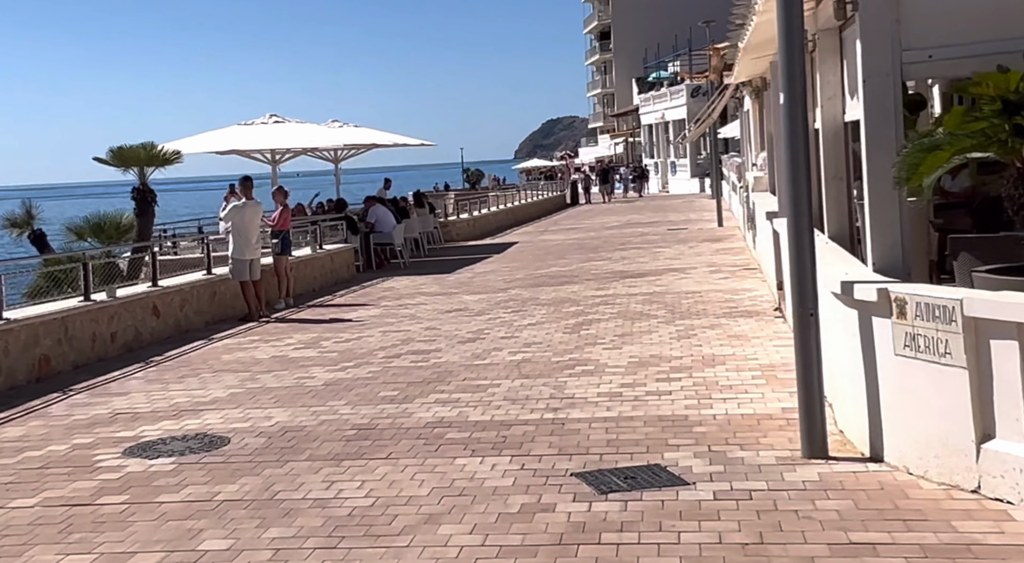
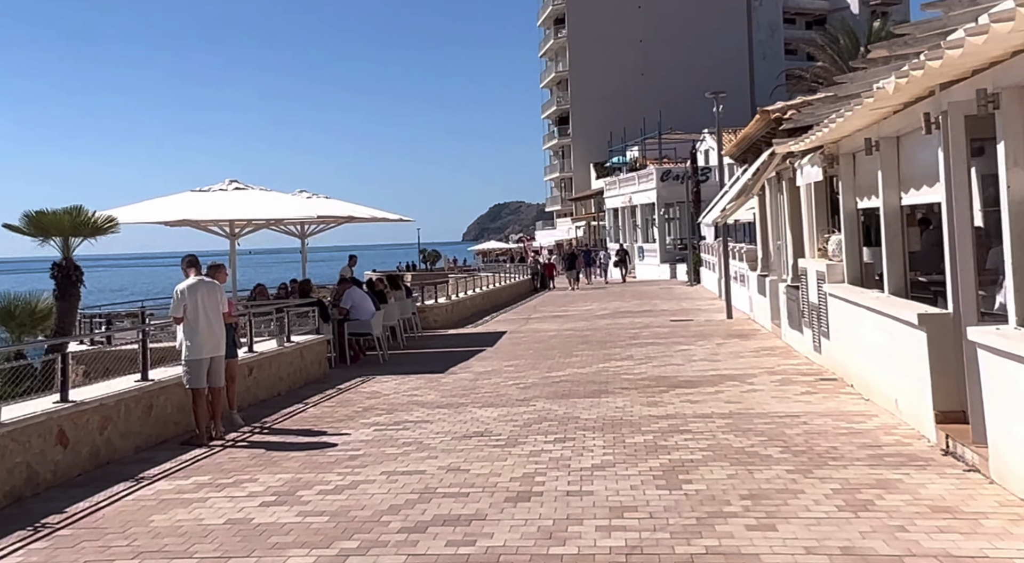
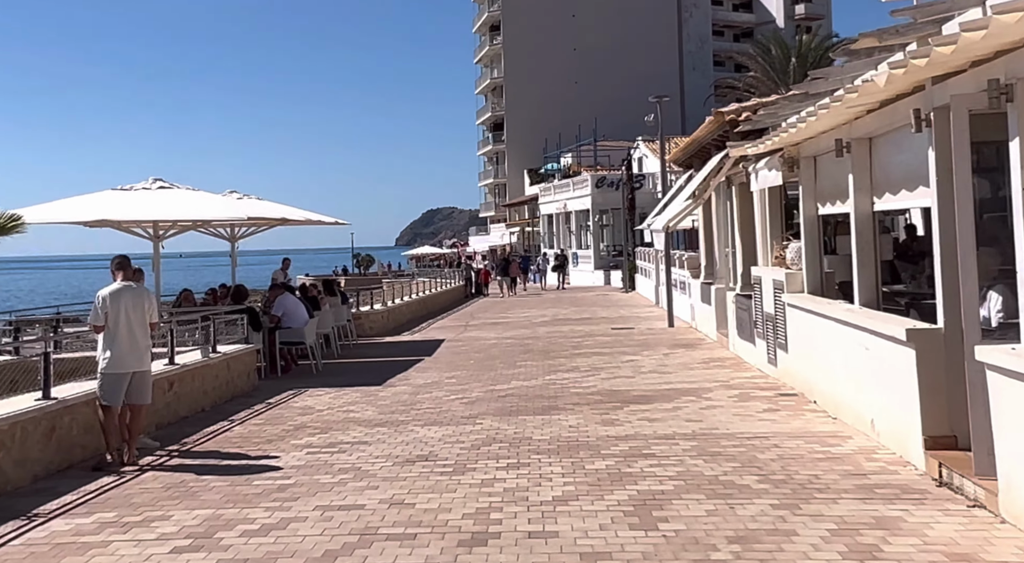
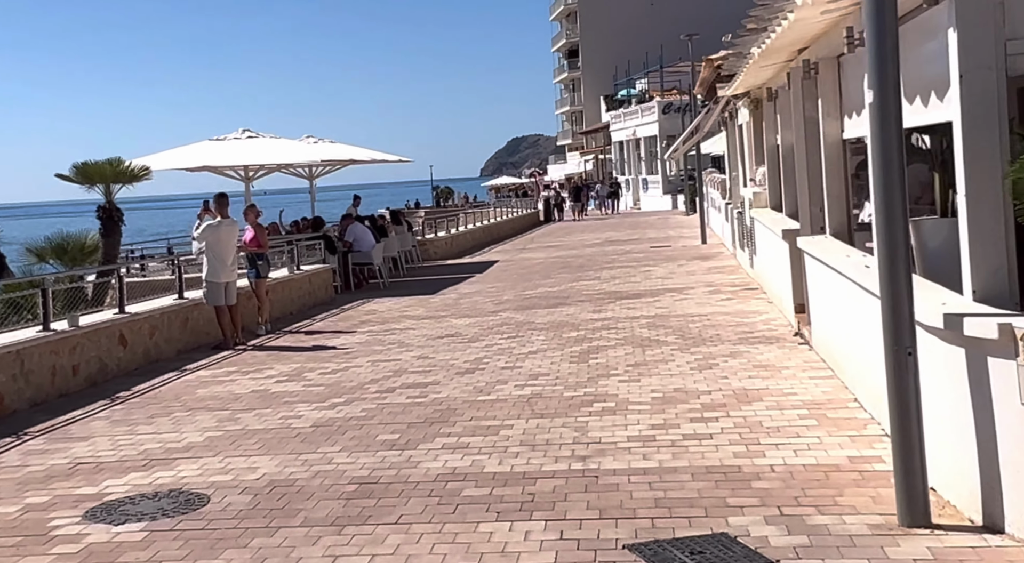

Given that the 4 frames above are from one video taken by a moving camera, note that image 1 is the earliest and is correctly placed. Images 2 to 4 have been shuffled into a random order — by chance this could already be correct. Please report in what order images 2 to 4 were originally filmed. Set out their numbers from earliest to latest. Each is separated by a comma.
4, 2, 3
